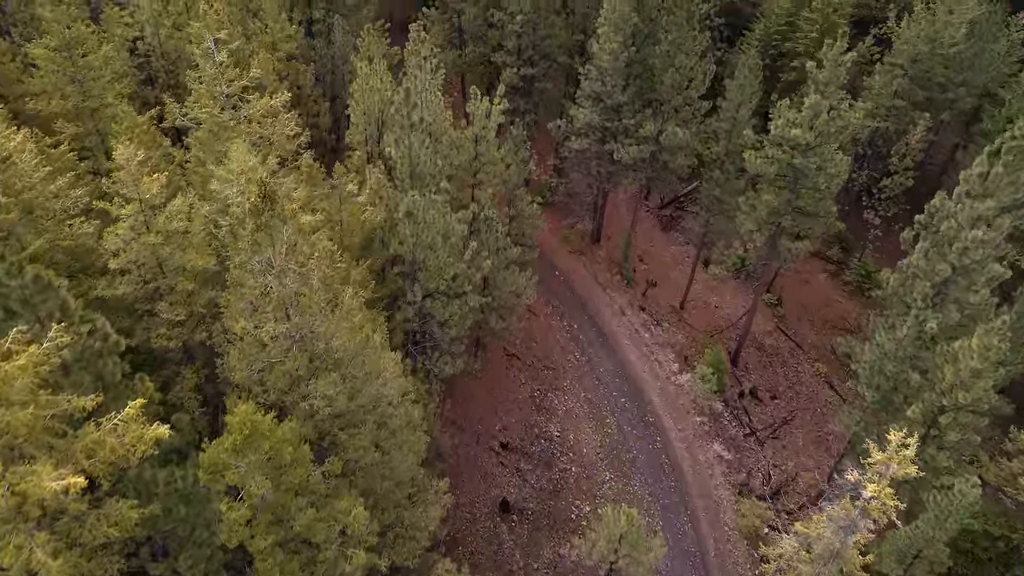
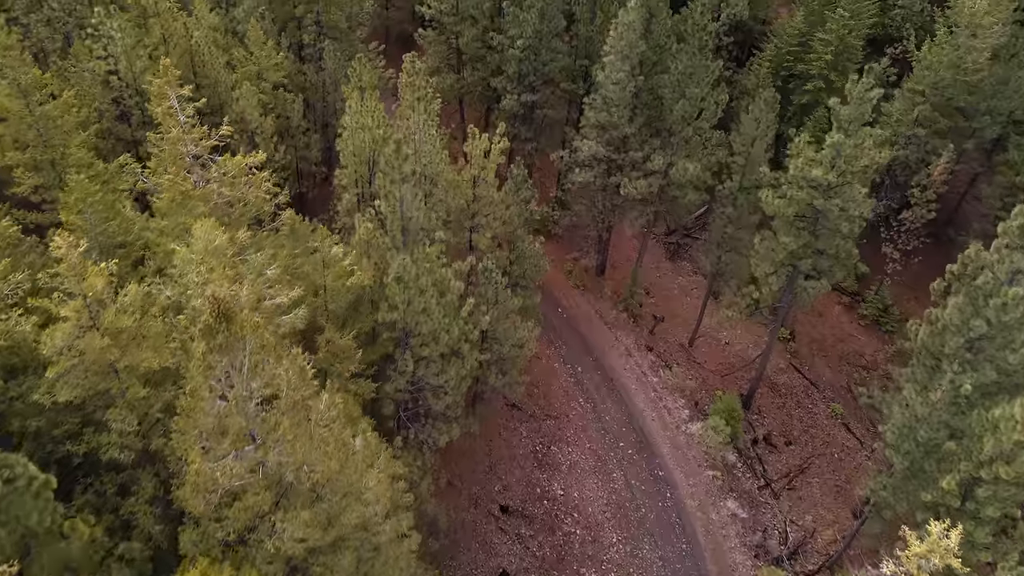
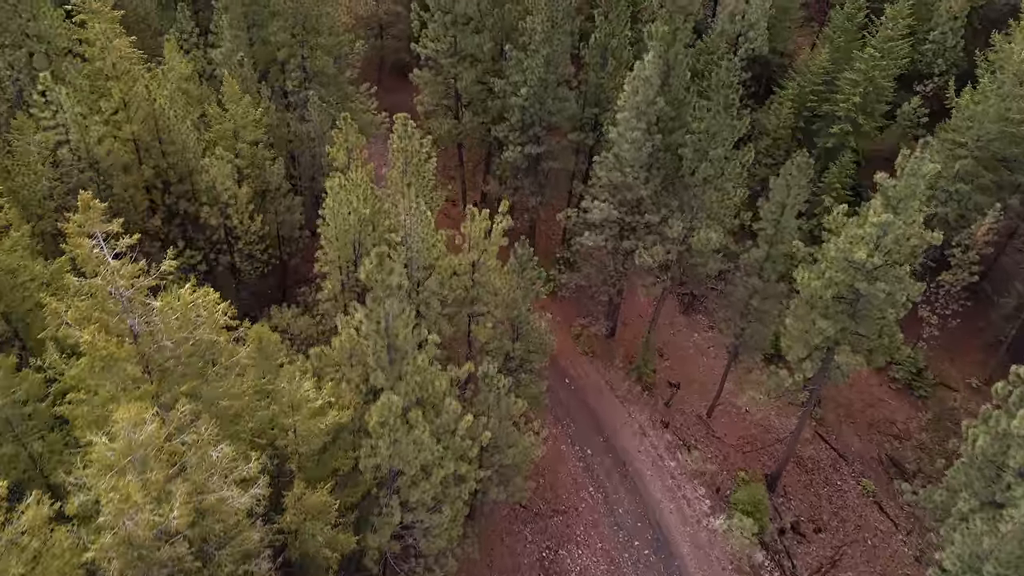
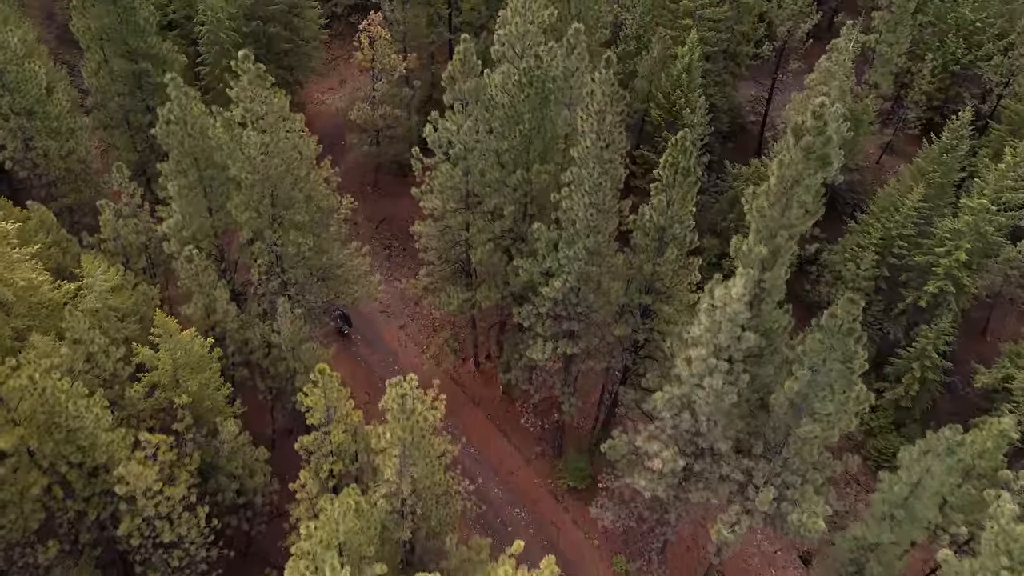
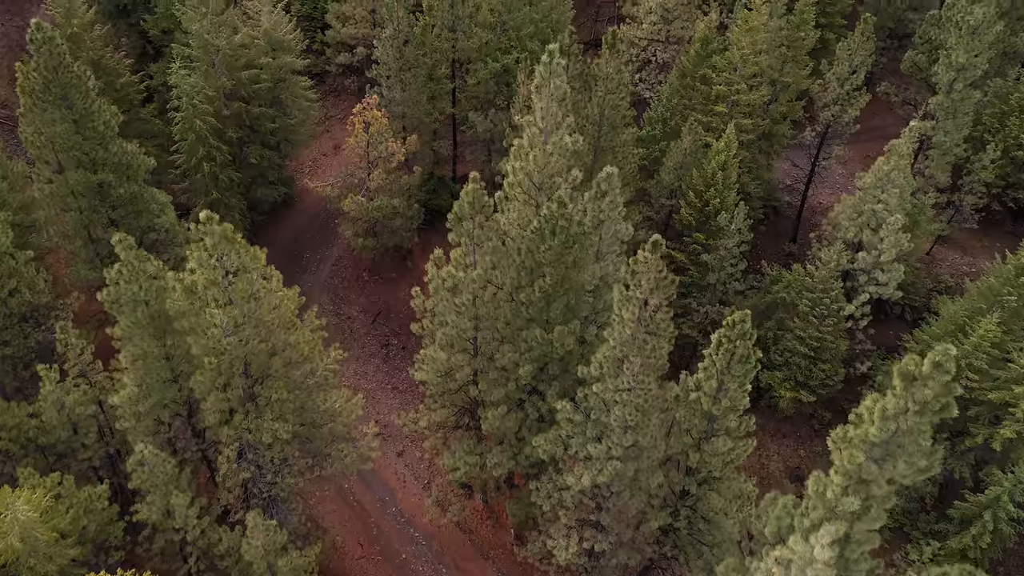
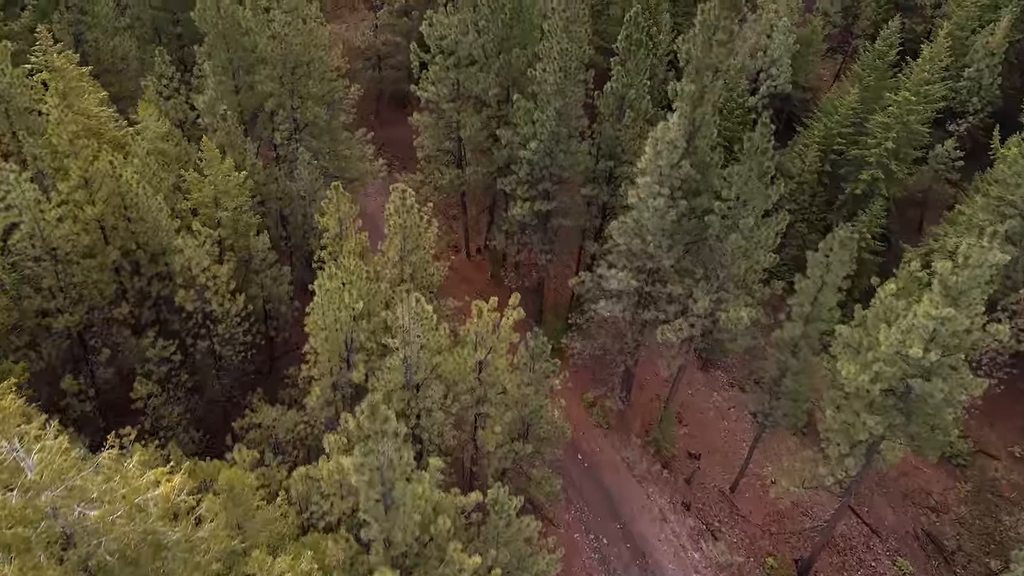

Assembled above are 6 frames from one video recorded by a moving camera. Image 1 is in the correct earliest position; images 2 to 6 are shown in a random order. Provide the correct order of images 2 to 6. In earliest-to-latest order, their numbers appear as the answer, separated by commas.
2, 3, 6, 4, 5
